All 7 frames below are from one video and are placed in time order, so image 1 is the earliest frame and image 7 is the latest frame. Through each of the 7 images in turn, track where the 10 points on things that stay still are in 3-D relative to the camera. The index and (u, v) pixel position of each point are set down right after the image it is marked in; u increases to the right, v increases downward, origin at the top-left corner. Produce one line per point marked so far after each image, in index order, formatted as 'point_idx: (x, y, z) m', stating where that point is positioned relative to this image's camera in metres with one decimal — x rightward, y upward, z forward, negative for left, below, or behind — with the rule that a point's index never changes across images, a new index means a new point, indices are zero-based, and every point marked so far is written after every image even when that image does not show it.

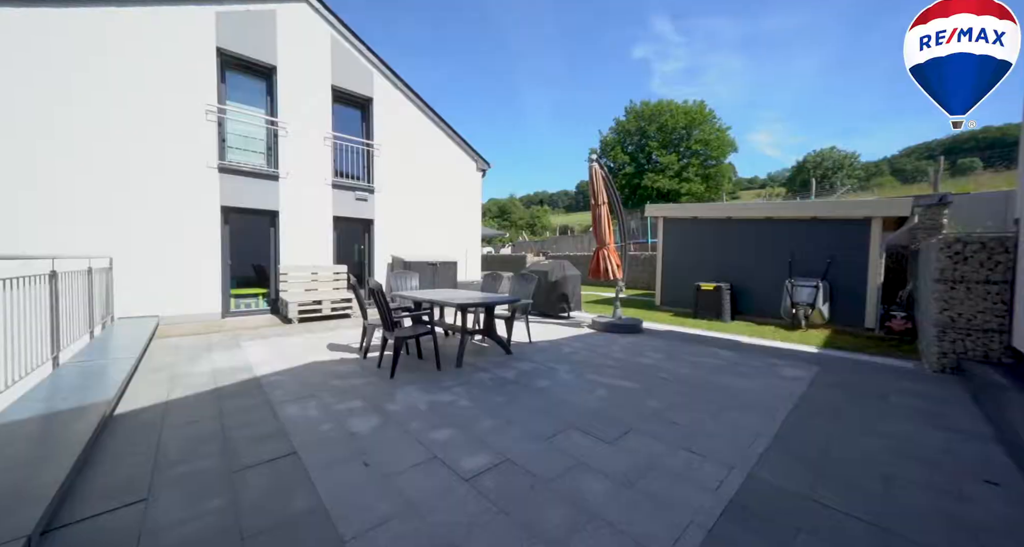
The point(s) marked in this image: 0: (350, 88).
0: (-3.5, +3.8, +7.9) m
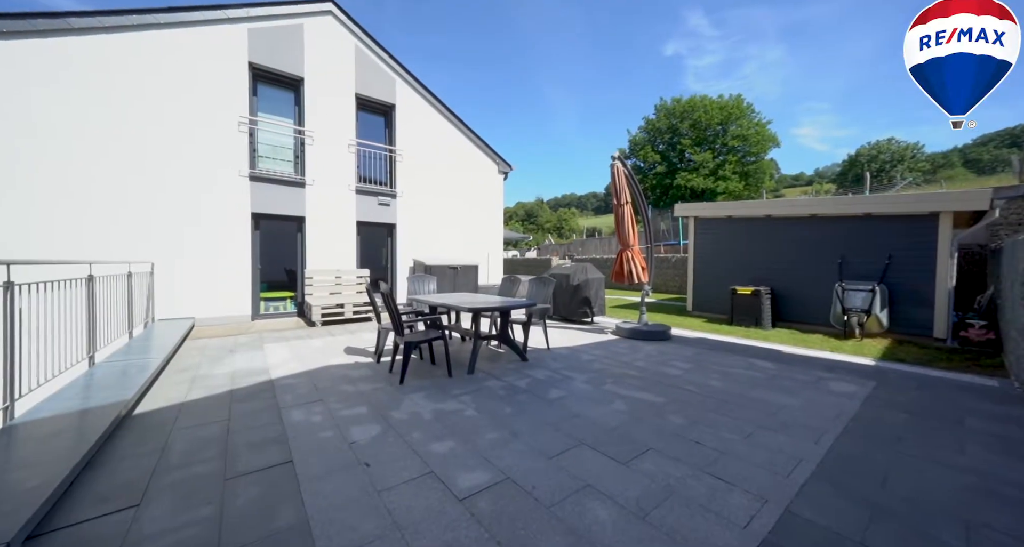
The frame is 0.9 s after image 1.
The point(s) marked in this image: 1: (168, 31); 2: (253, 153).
0: (-3.0, +3.8, +8.0) m
1: (-5.4, +3.8, +6.0) m
2: (-4.7, +2.1, +6.8) m
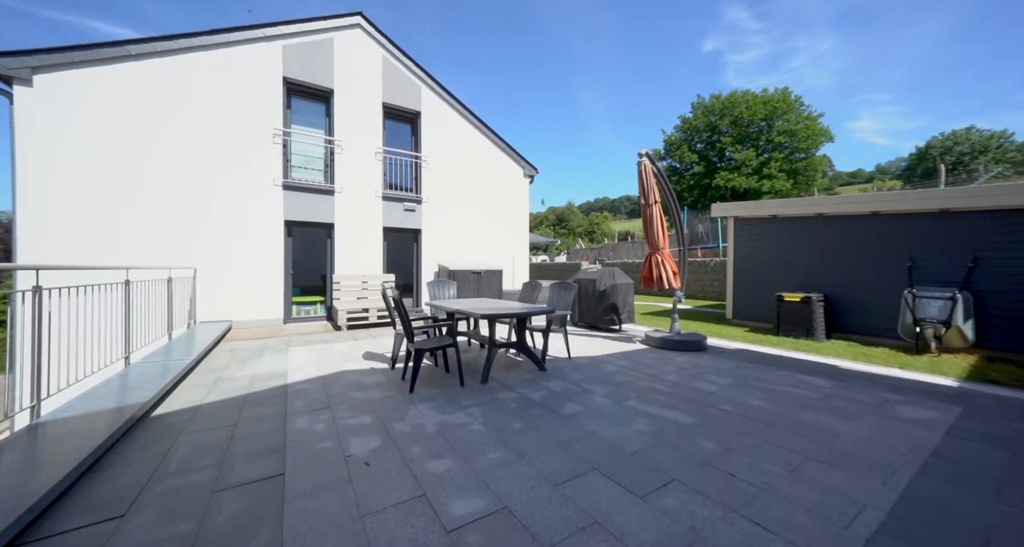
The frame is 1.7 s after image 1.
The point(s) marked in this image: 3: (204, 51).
0: (-2.4, +3.6, +8.1) m
1: (-5.0, +3.7, +6.4) m
2: (-4.2, +2.1, +7.0) m
3: (-5.1, +3.7, +6.3) m
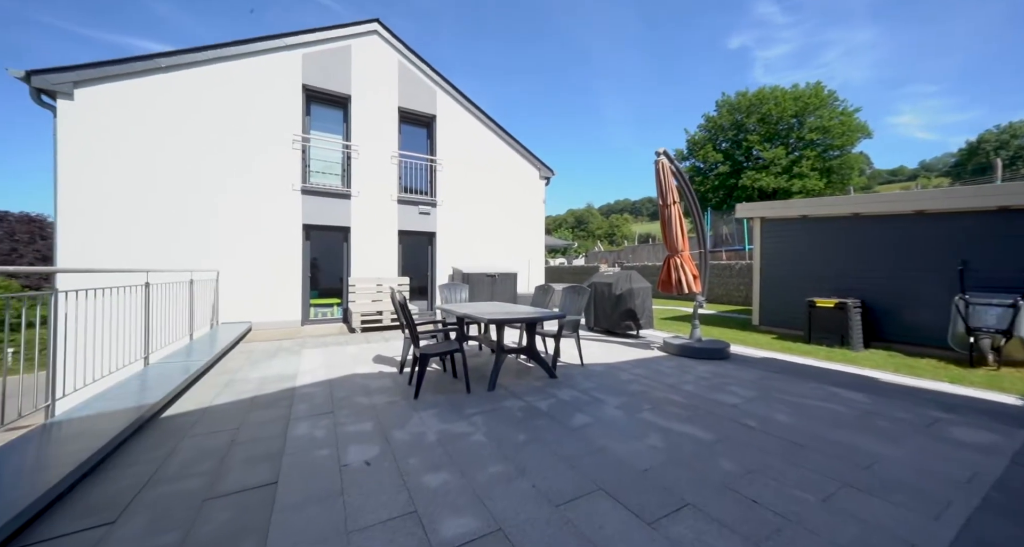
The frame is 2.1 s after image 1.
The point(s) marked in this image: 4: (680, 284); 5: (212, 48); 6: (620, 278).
0: (-2.1, +3.6, +8.1) m
1: (-4.8, +3.6, +6.5) m
2: (-3.9, +2.0, +7.2) m
3: (-4.8, +3.6, +6.5) m
4: (+2.1, -0.1, +4.7) m
5: (-5.0, +3.7, +6.3) m
6: (+1.6, -0.1, +5.6) m
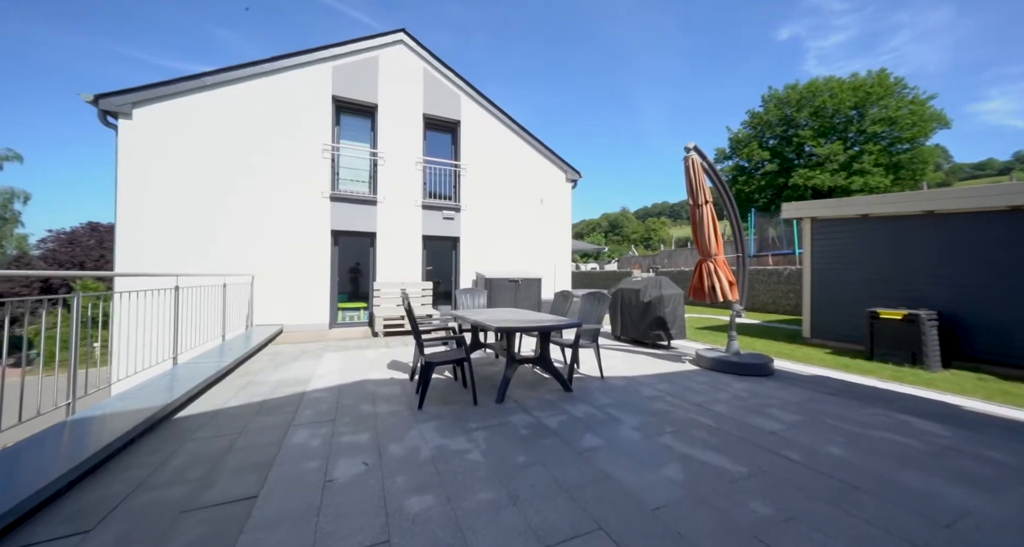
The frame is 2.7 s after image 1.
0: (-1.5, +3.5, +8.2) m
1: (-4.4, +3.6, +6.8) m
2: (-3.5, +1.9, +7.3) m
3: (-4.4, +3.6, +6.7) m
4: (+2.3, -0.2, +4.2) m
5: (-4.6, +3.7, +6.6) m
6: (+1.9, -0.1, +5.2) m
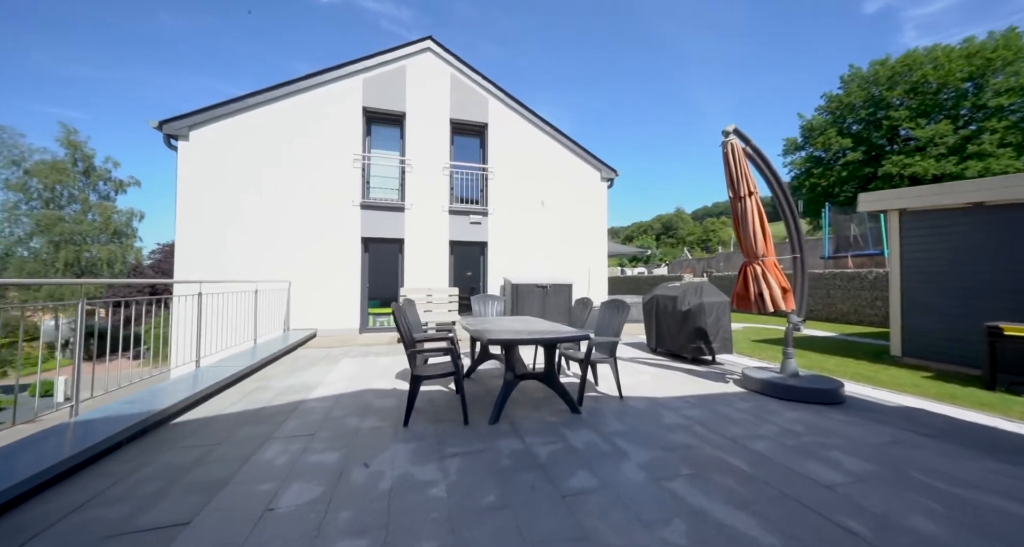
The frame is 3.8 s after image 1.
0: (-0.9, +3.3, +8.0) m
1: (-3.9, +3.5, +7.1) m
2: (-2.9, +1.8, +7.4) m
3: (-3.9, +3.5, +7.0) m
4: (+2.4, -0.2, +3.5) m
5: (-4.1, +3.6, +6.9) m
6: (+2.1, -0.2, +4.6) m
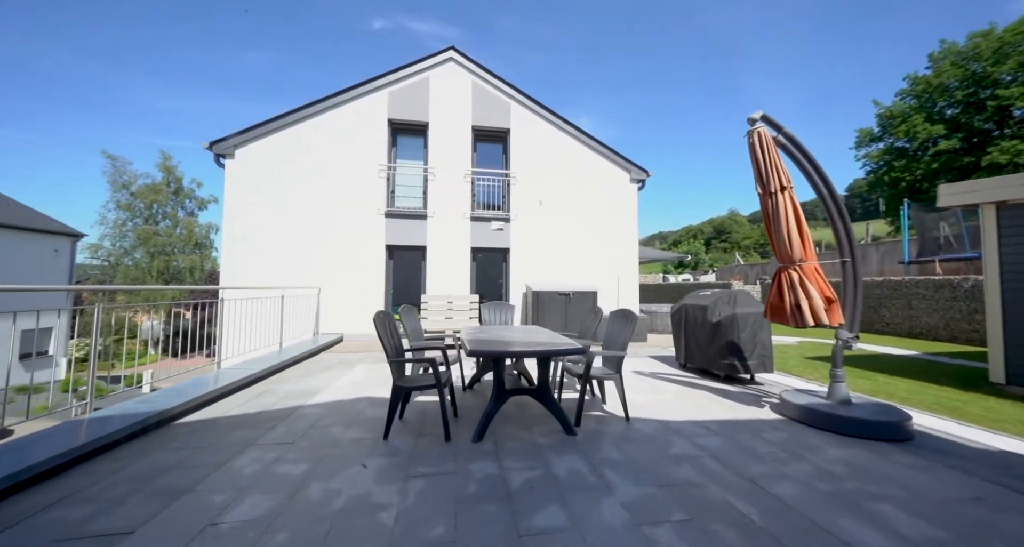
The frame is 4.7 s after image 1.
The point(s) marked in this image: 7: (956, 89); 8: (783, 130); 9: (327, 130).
0: (-0.3, +3.2, +7.9) m
1: (-3.4, +3.3, +7.4) m
2: (-2.4, +1.7, +7.6) m
3: (-3.5, +3.3, +7.3) m
4: (+2.3, -0.3, +3.0) m
5: (-3.7, +3.4, +7.3) m
6: (+2.2, -0.2, +4.0) m
7: (+18.5, +7.5, +15.7) m
8: (+2.4, +1.3, +3.1) m
9: (-3.6, +2.9, +7.3) m
